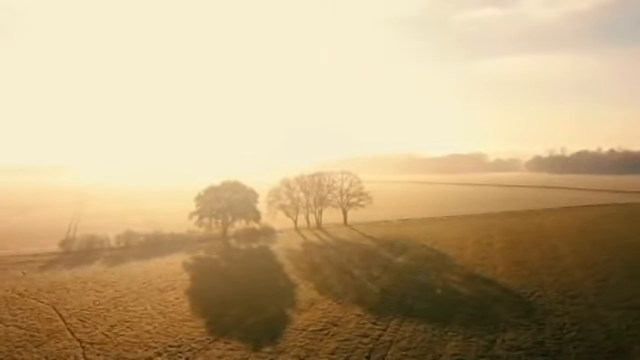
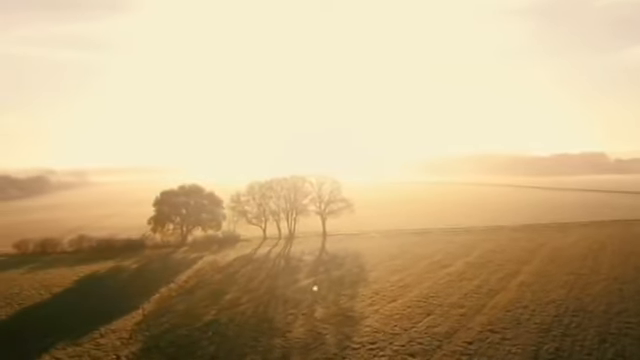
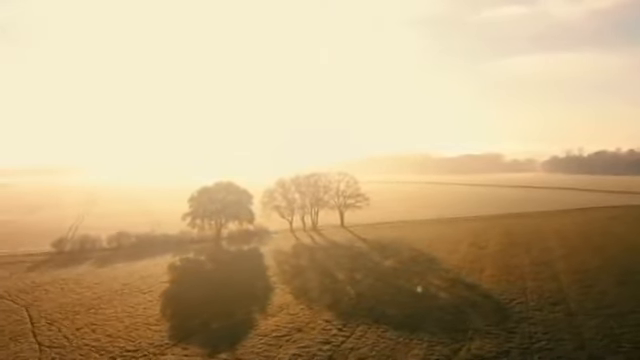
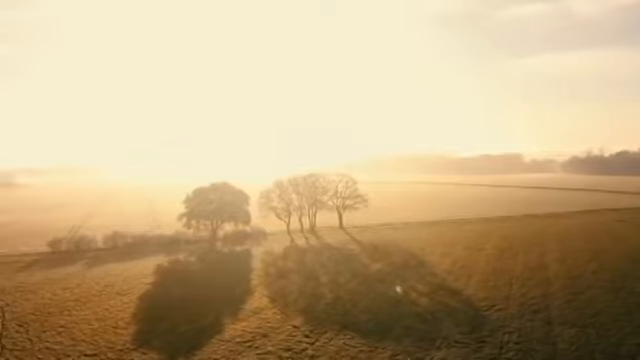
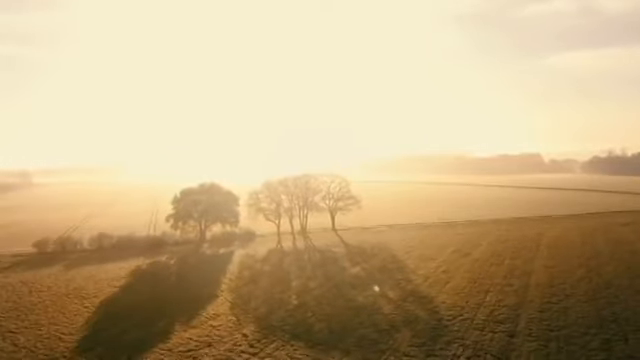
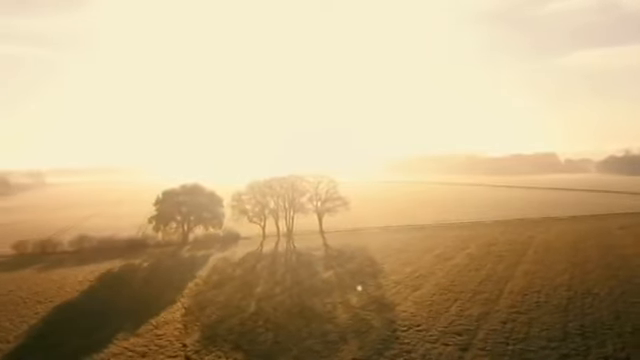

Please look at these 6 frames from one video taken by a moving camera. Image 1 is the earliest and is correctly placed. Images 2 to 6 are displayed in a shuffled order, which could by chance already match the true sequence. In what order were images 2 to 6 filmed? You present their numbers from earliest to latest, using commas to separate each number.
3, 4, 5, 6, 2
